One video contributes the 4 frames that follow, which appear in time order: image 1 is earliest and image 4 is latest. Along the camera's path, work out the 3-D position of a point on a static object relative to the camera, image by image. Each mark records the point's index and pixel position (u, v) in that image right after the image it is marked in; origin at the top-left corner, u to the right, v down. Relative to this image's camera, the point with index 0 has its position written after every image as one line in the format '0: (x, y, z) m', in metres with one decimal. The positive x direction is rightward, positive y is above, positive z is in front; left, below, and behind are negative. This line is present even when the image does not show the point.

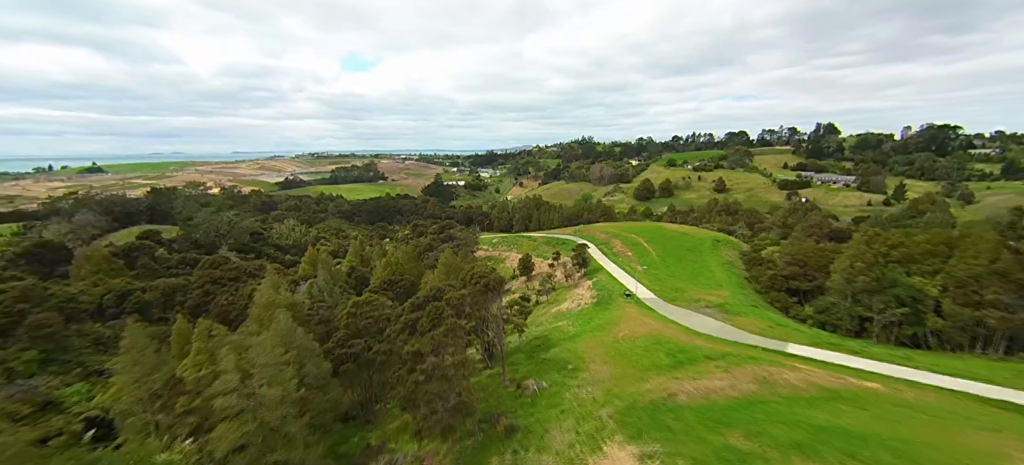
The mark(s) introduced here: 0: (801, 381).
0: (+14.1, -7.3, +17.1) m
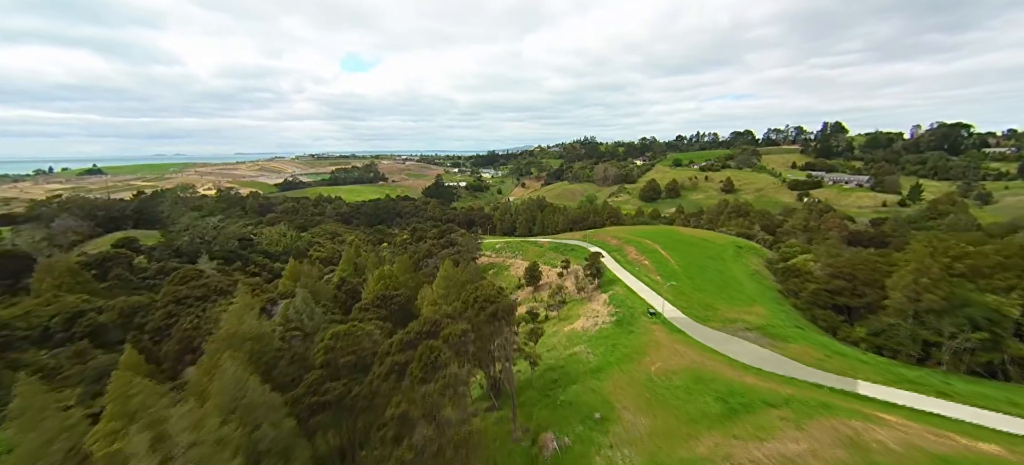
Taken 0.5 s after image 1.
0: (+14.7, -8.0, +13.2) m
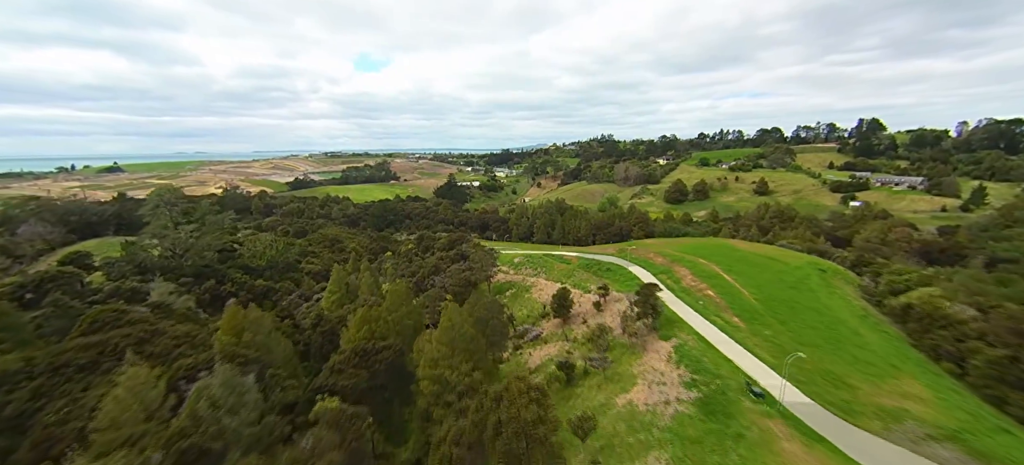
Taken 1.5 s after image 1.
0: (+16.1, -10.2, +3.9) m
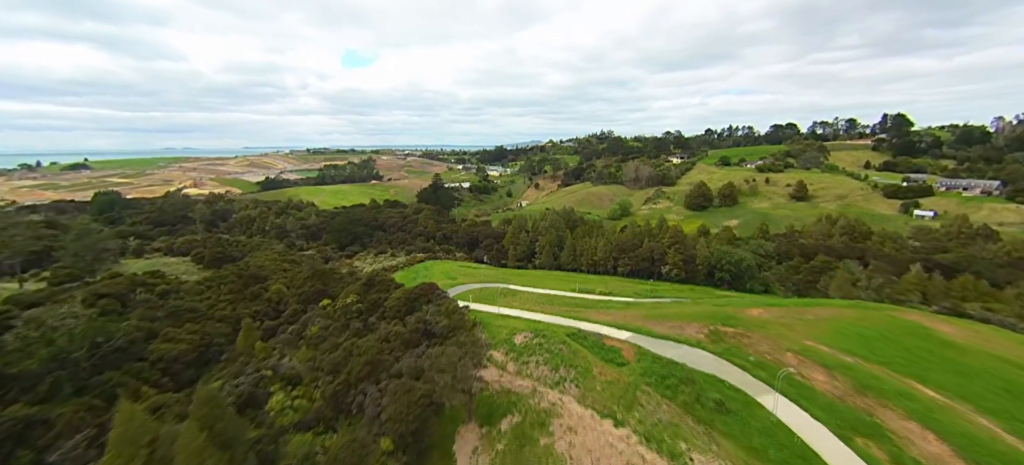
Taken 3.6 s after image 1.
0: (+16.9, -15.8, -18.2) m
